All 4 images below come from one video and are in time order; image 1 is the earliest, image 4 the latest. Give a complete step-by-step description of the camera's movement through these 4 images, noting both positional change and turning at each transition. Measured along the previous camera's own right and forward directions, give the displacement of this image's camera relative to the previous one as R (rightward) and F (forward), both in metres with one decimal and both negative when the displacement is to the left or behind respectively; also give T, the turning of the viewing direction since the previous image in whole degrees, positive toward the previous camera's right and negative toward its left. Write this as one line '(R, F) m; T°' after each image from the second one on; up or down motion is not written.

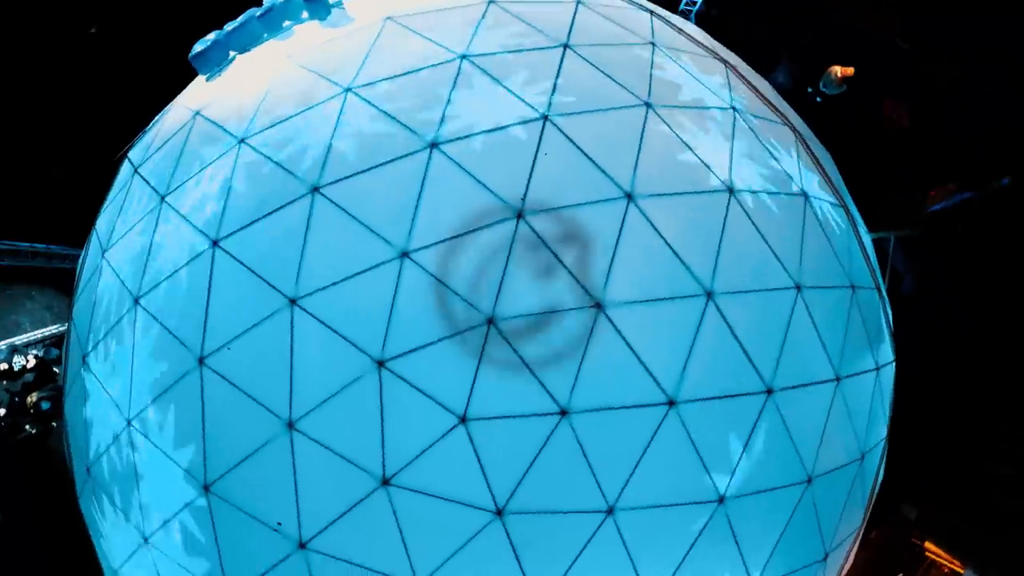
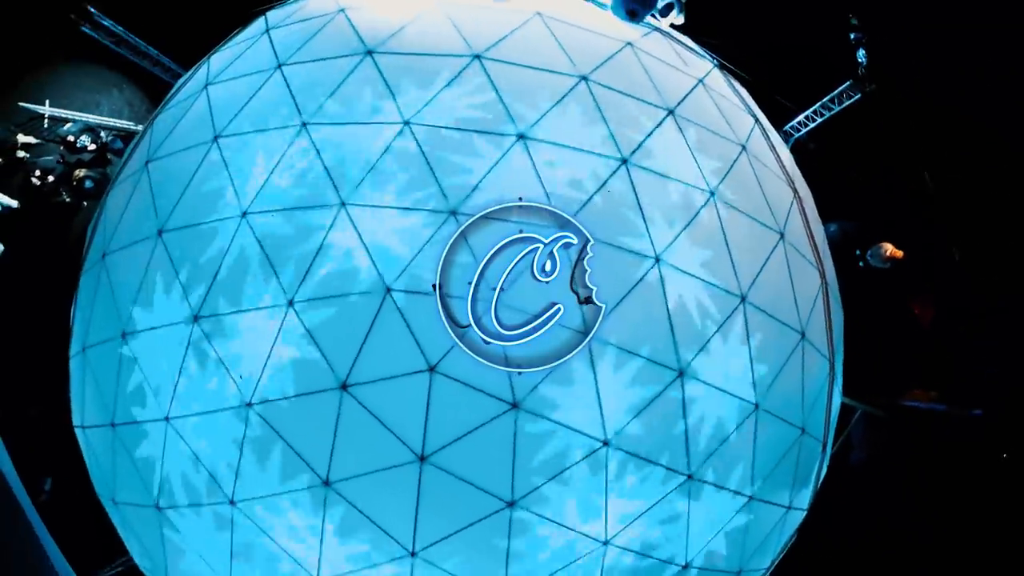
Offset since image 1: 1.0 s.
(0.0, -0.7) m; -1°
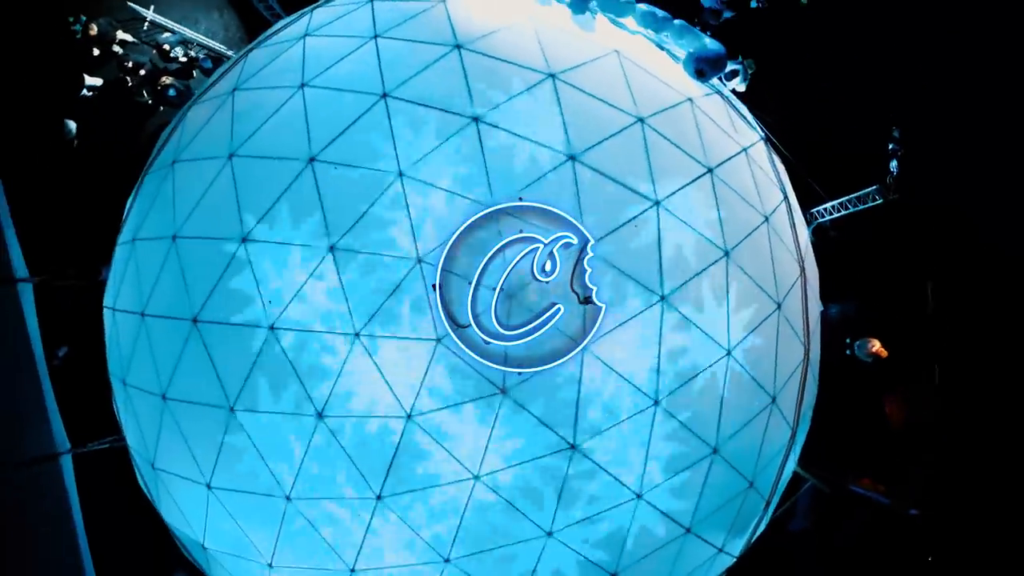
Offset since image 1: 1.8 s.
(0.0, -0.8) m; -1°
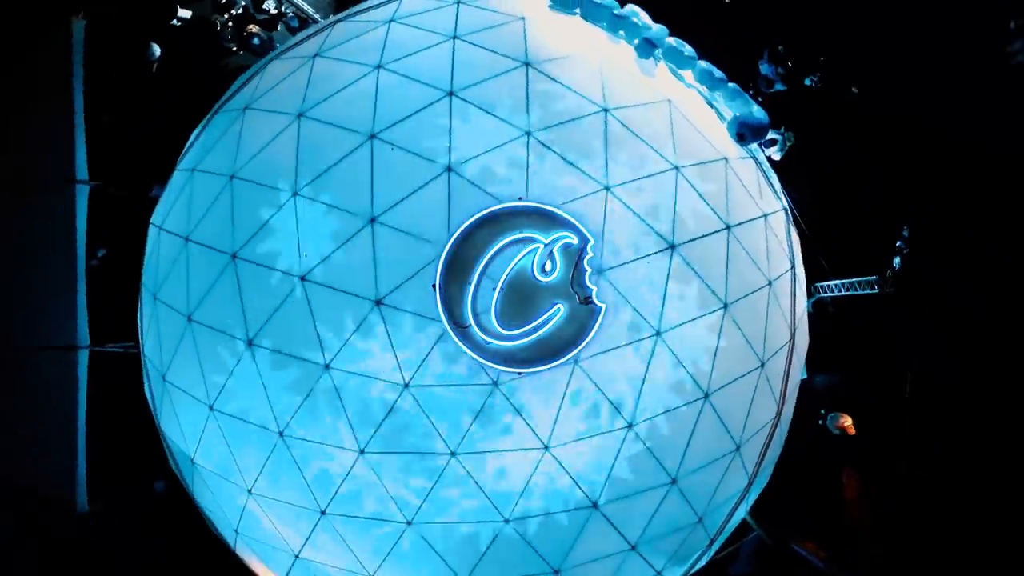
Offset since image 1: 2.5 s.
(0.0, -0.8) m; -1°
